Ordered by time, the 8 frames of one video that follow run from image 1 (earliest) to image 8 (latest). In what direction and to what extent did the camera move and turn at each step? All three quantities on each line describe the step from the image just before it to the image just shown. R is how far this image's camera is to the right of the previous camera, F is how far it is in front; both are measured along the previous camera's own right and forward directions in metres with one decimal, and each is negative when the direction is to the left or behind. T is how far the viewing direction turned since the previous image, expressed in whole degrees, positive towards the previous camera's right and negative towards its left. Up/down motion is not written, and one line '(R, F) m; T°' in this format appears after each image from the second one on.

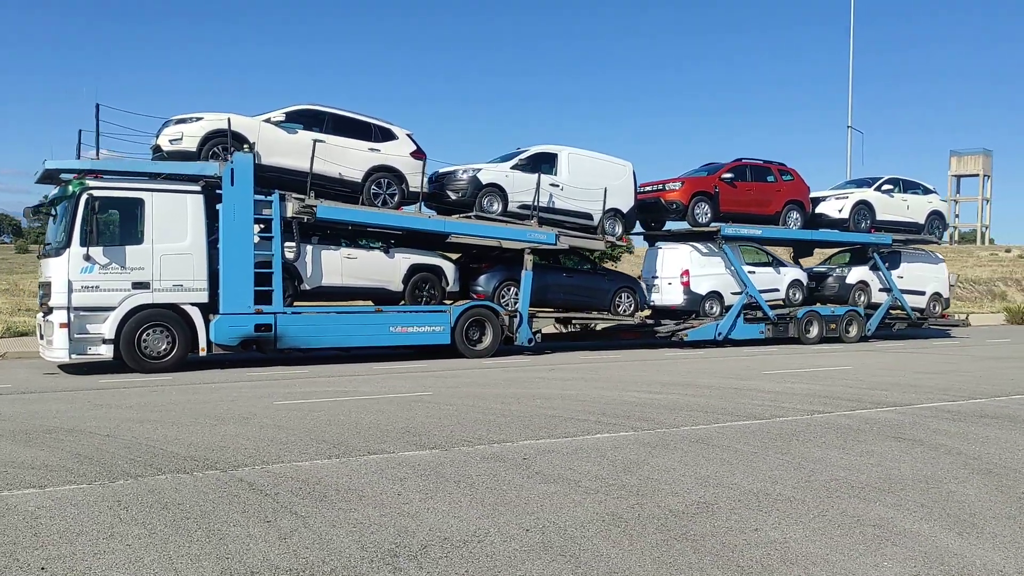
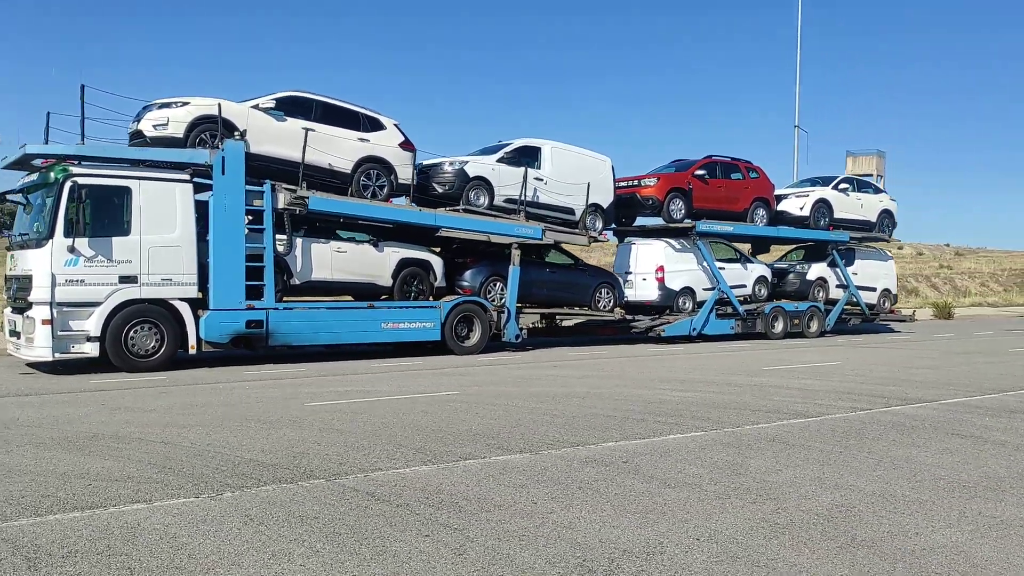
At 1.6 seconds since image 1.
(-1.4, +0.3) m; +6°
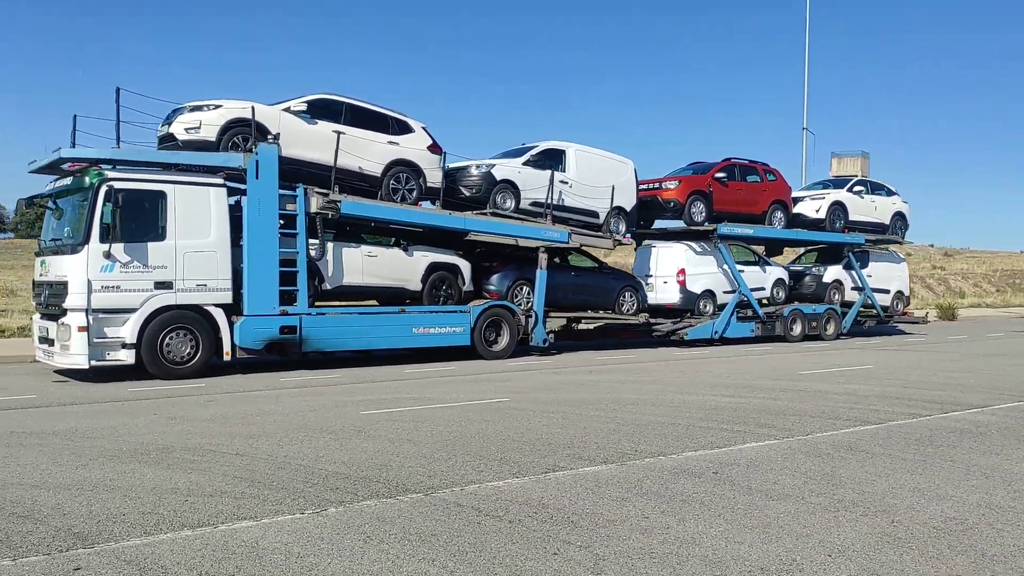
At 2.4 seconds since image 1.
(-0.7, +0.1) m; +1°
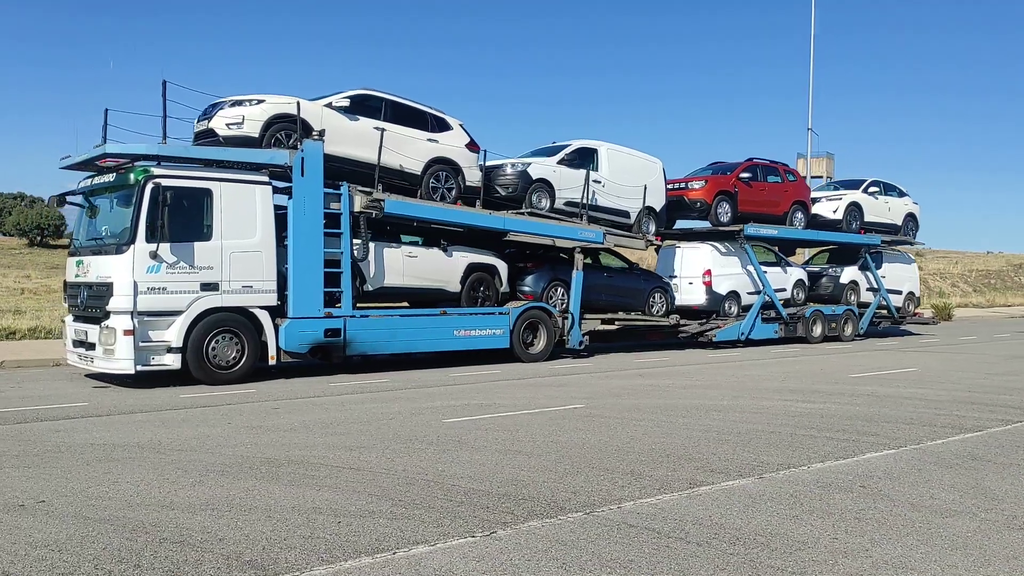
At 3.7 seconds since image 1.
(-1.2, +0.3) m; +2°
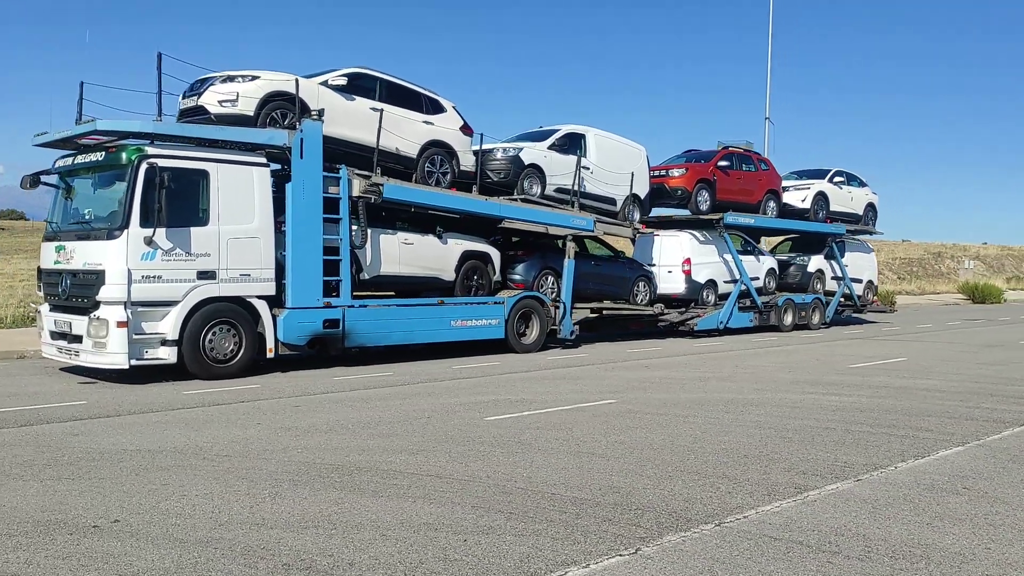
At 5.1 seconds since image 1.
(-1.1, +0.5) m; +5°
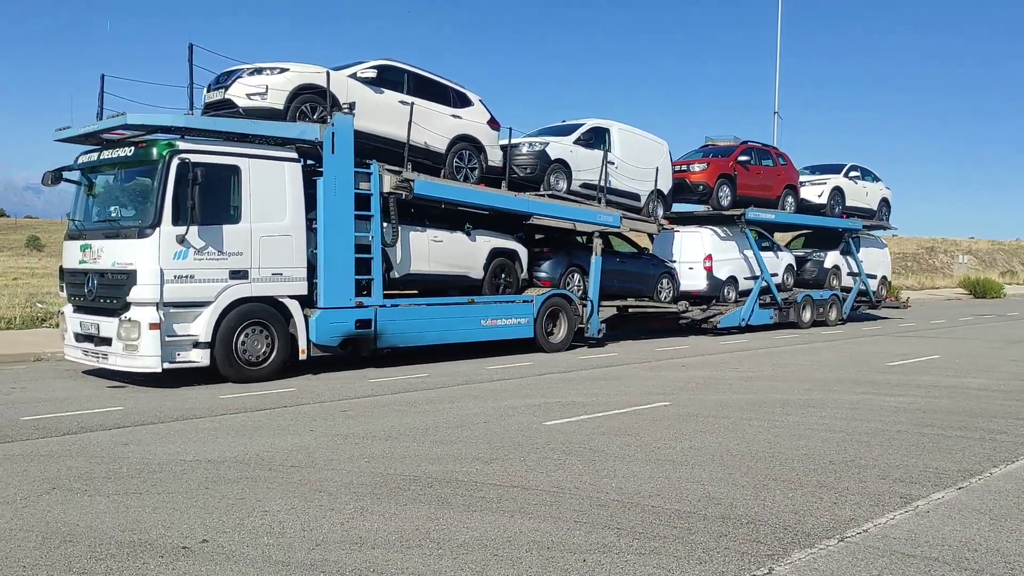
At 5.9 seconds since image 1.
(-0.7, +0.3) m; +1°
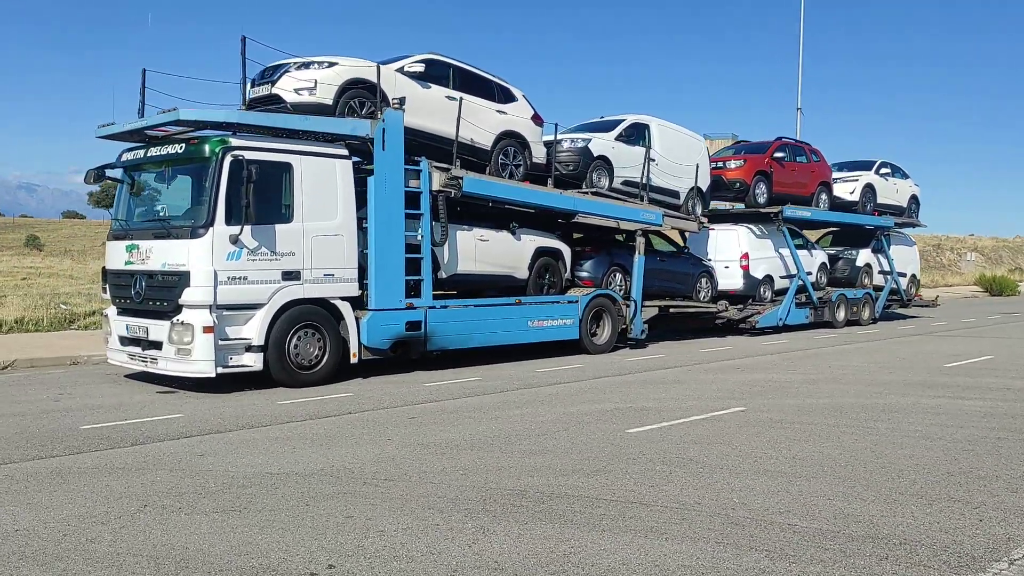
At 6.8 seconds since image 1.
(-0.7, +0.3) m; 0°
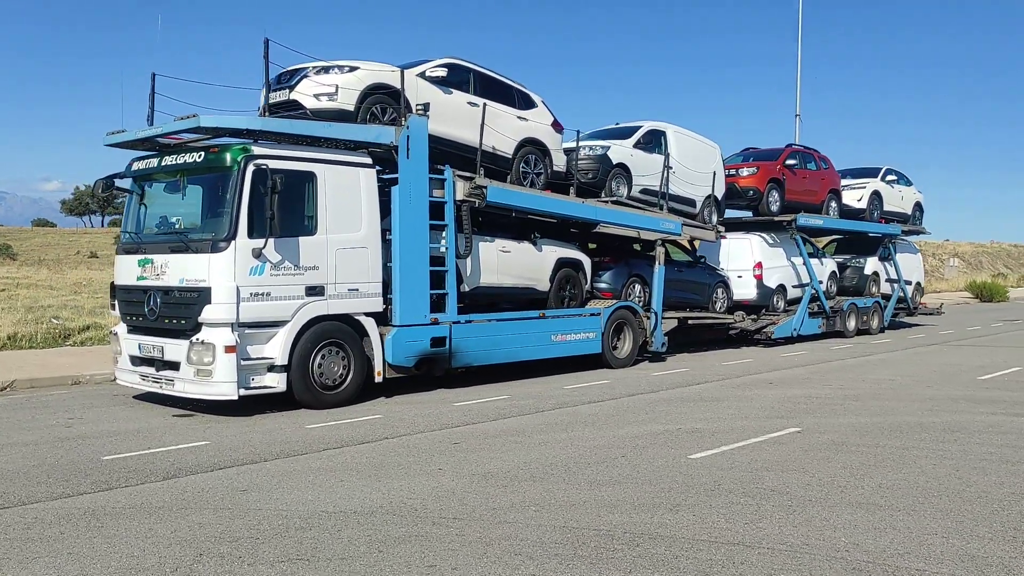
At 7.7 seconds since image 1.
(-0.6, +0.5) m; +1°
